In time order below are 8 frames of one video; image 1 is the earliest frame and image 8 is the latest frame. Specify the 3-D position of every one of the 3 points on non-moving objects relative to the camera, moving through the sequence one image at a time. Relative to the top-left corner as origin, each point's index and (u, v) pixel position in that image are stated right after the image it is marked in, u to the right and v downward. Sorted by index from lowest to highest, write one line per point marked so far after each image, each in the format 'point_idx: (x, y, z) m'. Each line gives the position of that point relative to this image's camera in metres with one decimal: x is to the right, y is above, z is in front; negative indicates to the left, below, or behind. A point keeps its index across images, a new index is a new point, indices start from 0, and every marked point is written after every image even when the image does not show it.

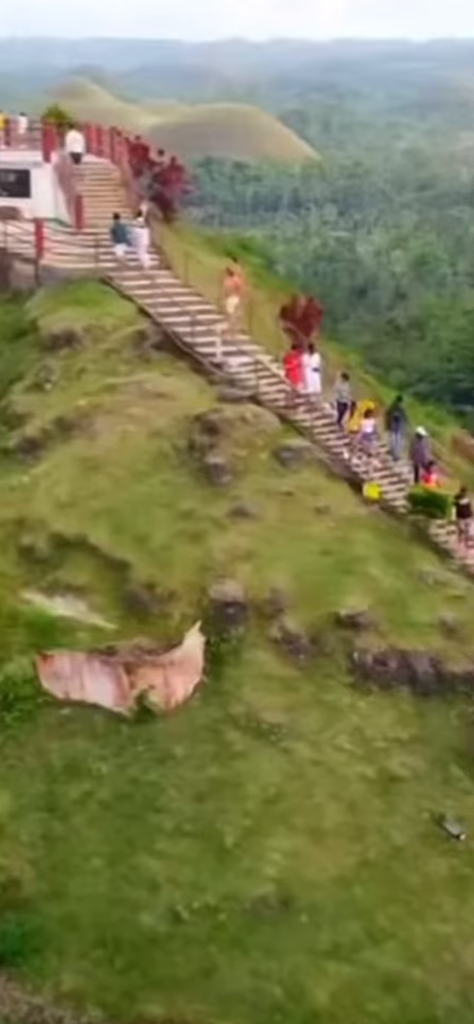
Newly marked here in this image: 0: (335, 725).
0: (+1.4, -3.0, +14.7) m
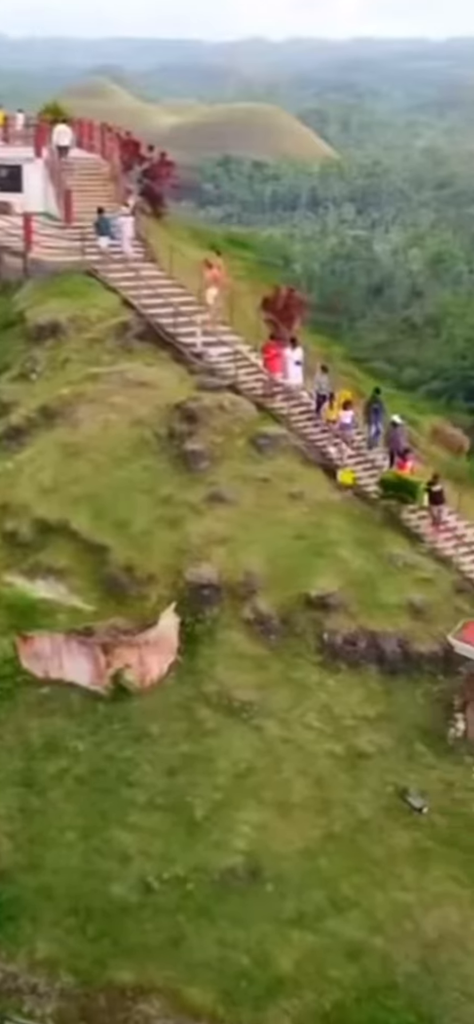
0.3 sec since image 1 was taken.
0: (+1.0, -2.8, +15.1) m
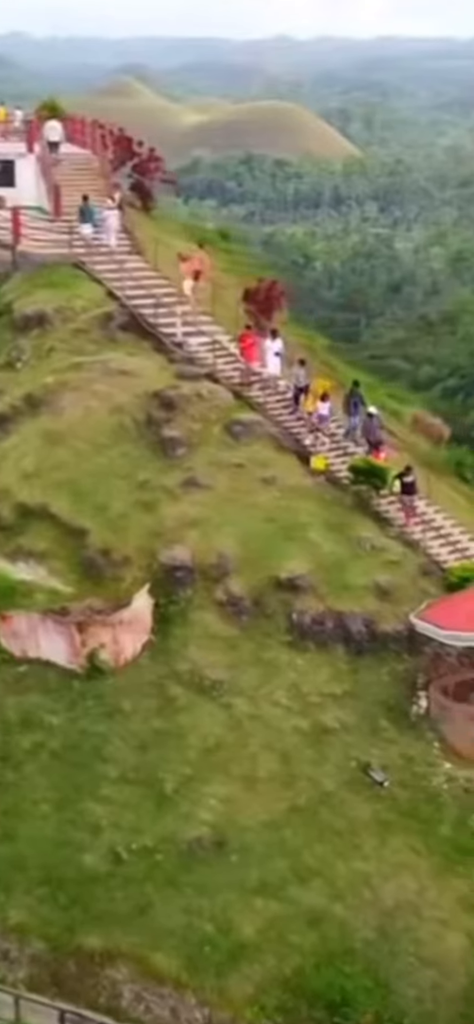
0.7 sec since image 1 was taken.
0: (+0.5, -2.5, +15.5) m
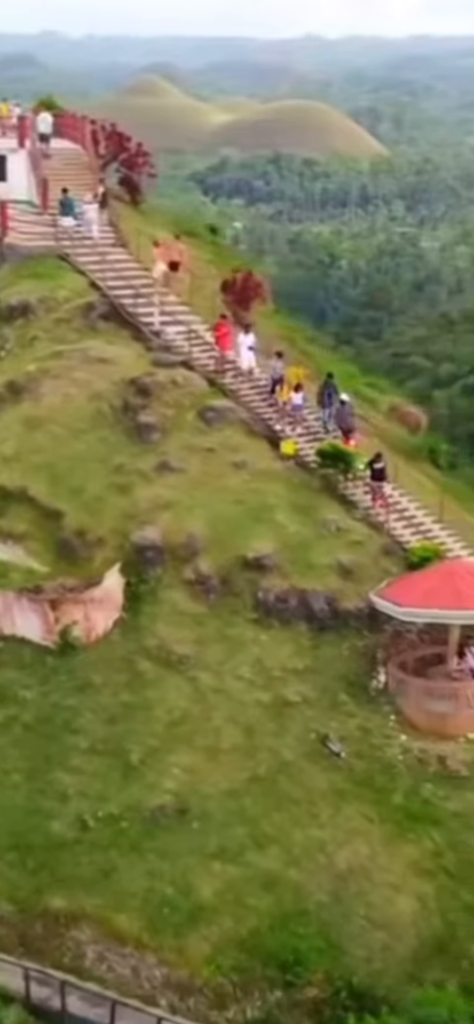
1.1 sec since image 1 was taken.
0: (0.0, -2.3, +16.0) m
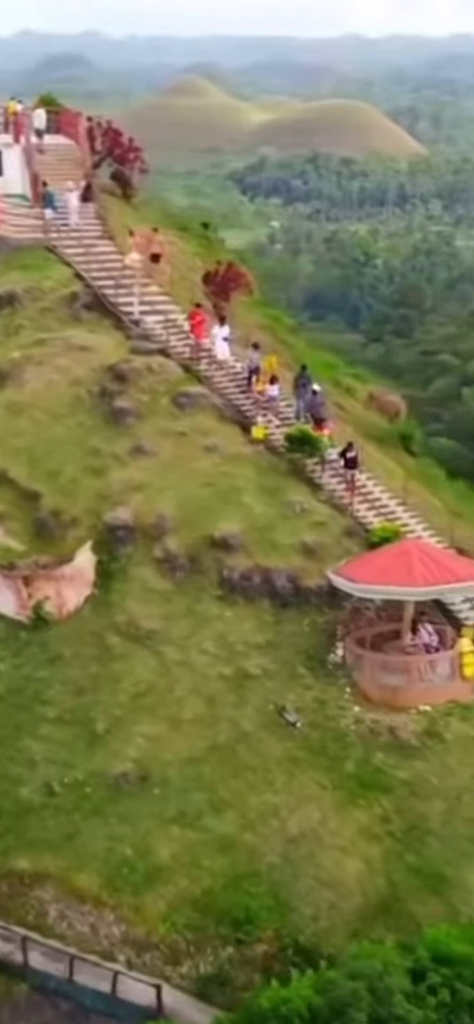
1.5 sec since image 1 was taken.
0: (-0.6, -1.9, +16.5) m
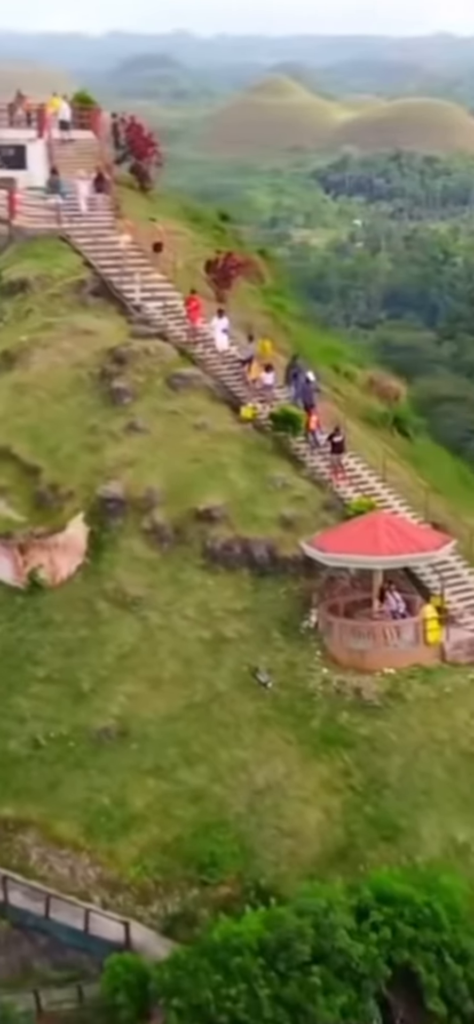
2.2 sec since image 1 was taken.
0: (-0.9, -1.5, +17.4) m
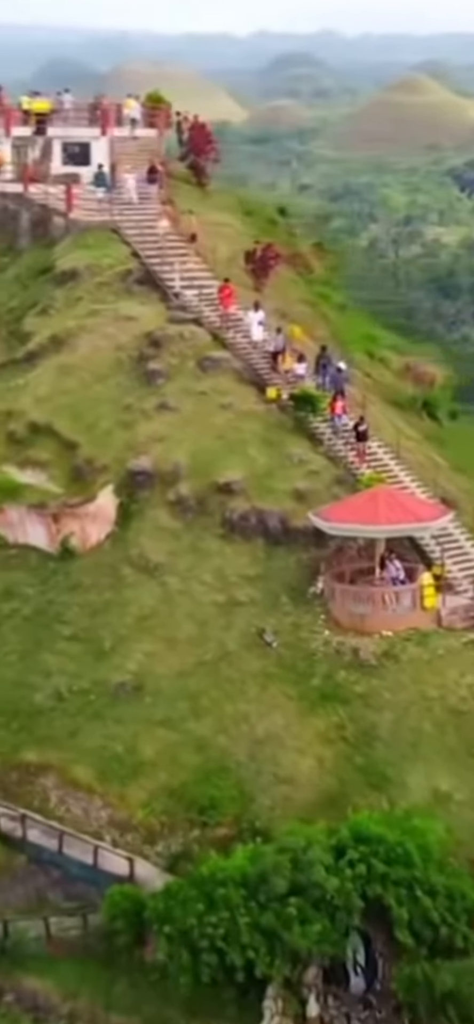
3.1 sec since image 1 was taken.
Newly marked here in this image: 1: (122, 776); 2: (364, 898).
0: (-0.6, -1.0, +18.4) m
1: (-1.8, -4.0, +15.5) m
2: (+1.6, -4.9, +13.0) m
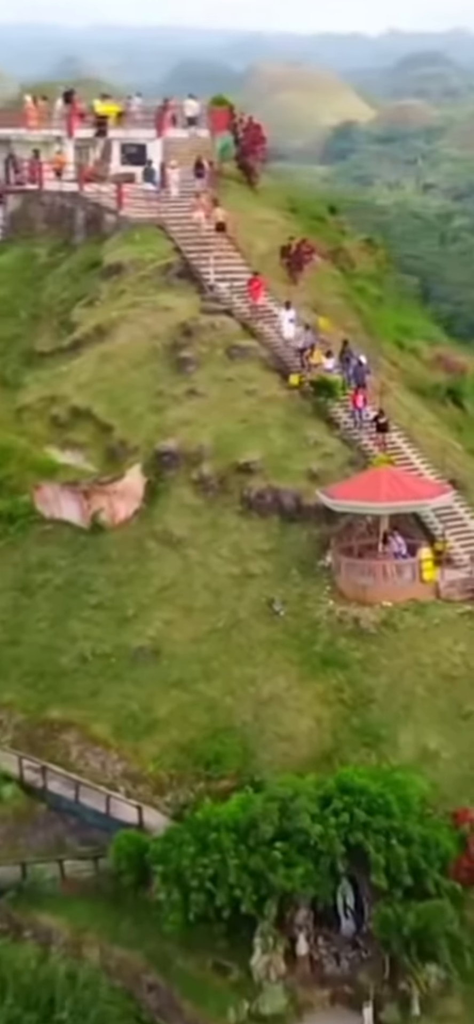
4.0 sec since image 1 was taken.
0: (-0.3, -0.5, +19.5) m
1: (-1.7, -3.5, +16.7) m
2: (+1.5, -4.5, +13.9) m
